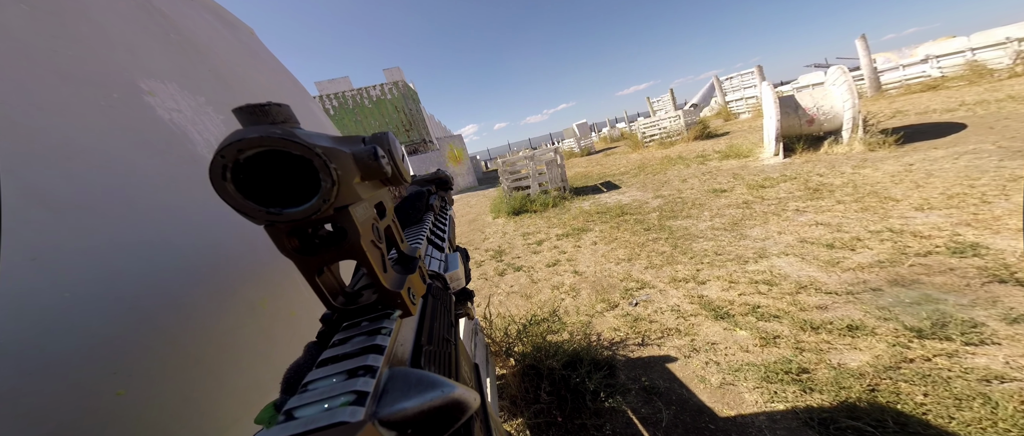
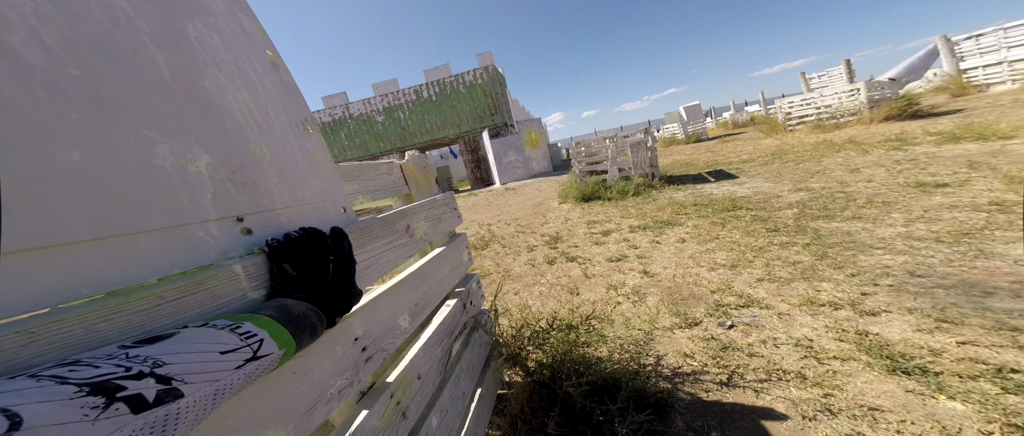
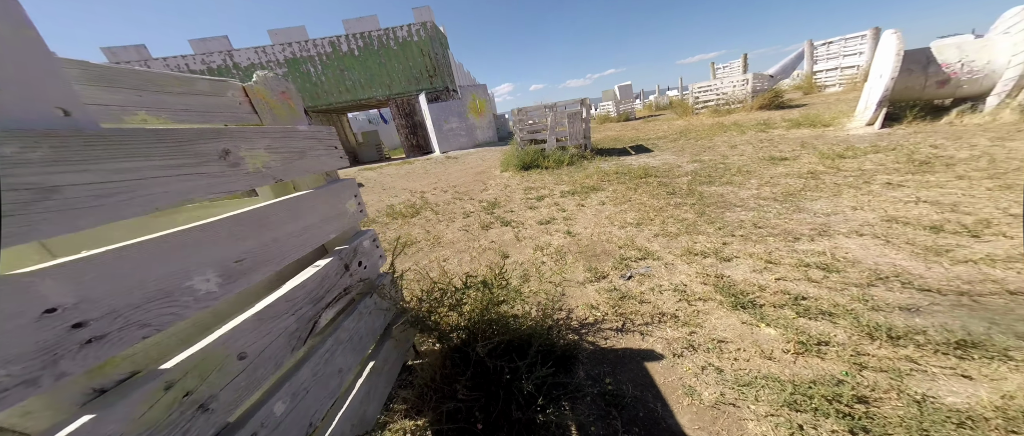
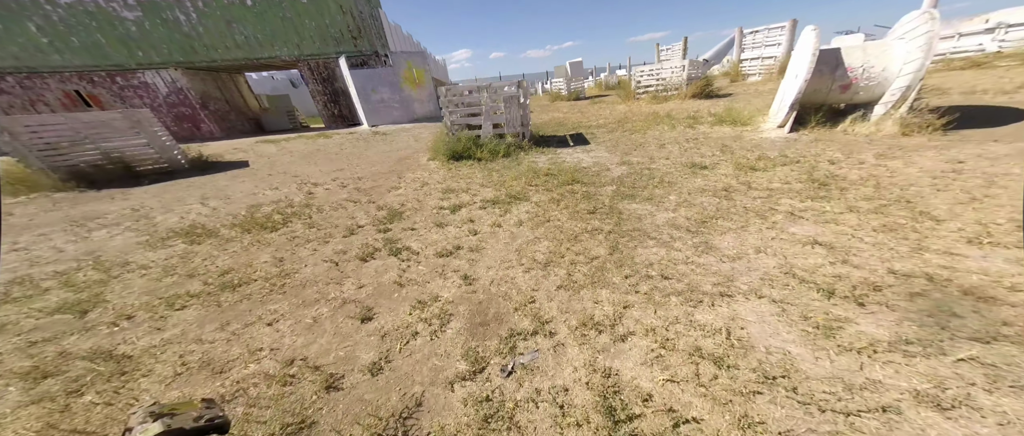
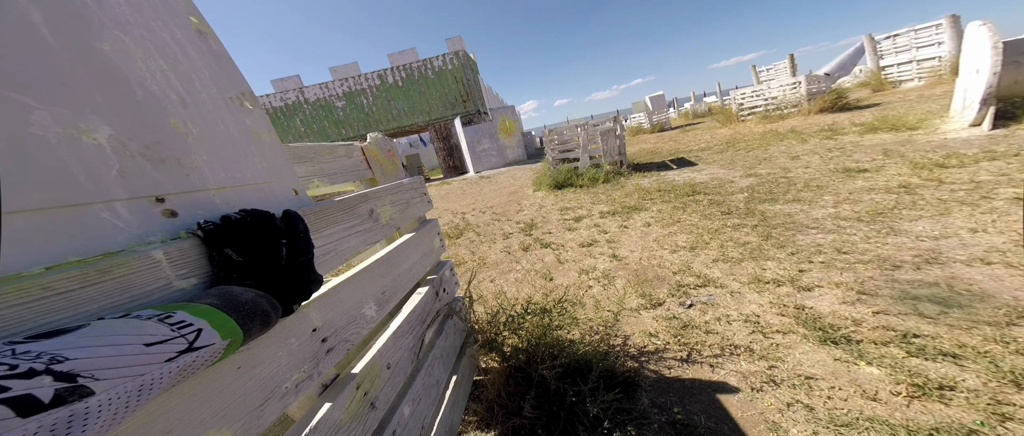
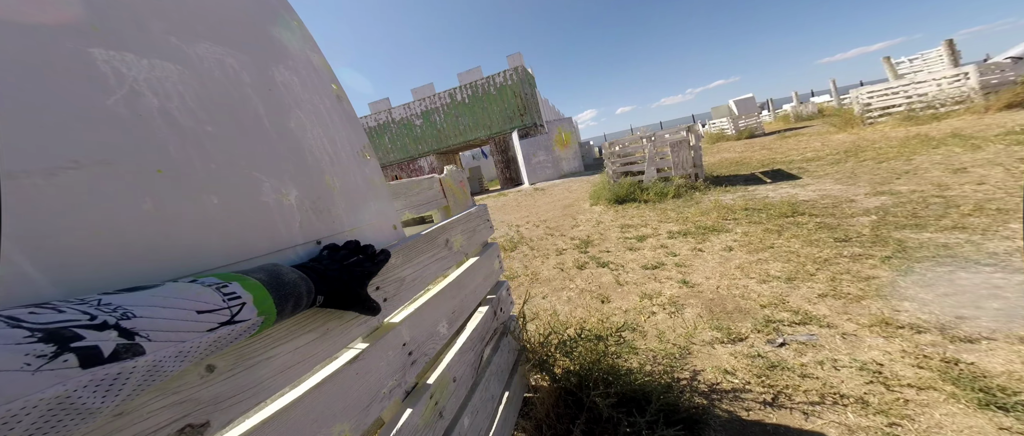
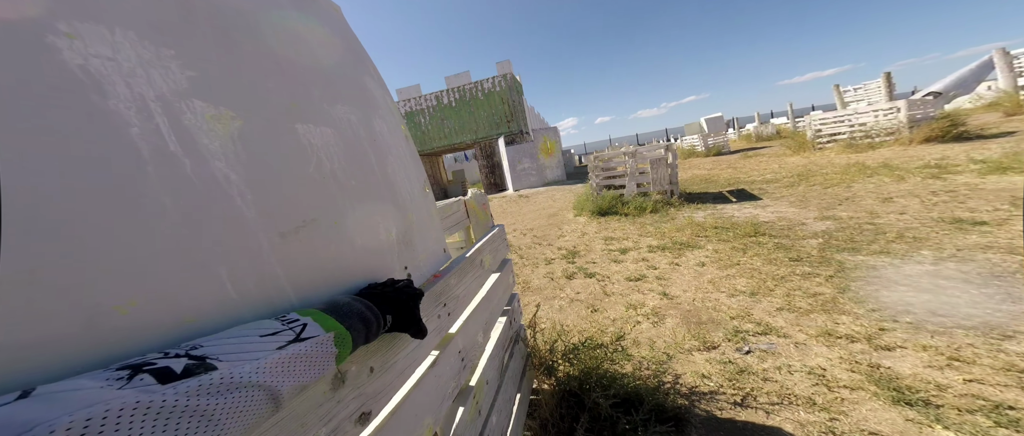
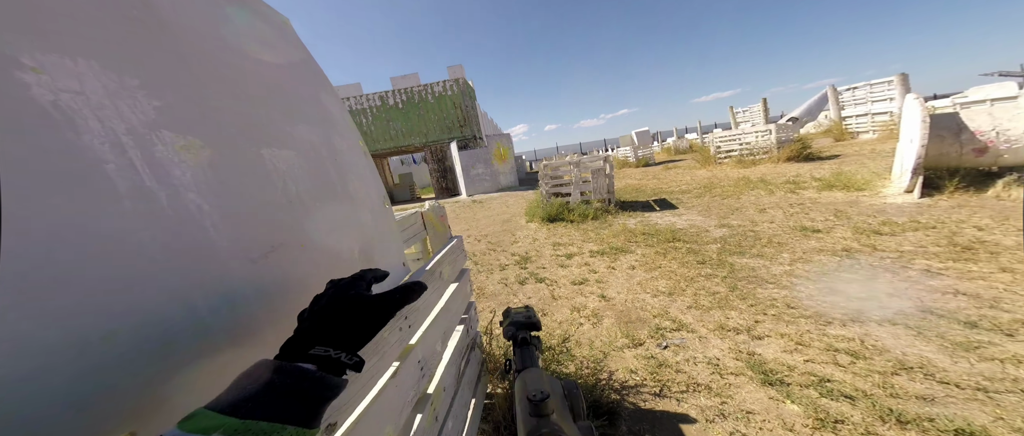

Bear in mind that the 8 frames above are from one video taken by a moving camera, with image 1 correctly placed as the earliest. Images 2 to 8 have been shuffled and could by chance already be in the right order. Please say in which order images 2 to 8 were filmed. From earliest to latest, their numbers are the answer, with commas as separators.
8, 7, 6, 2, 5, 3, 4
